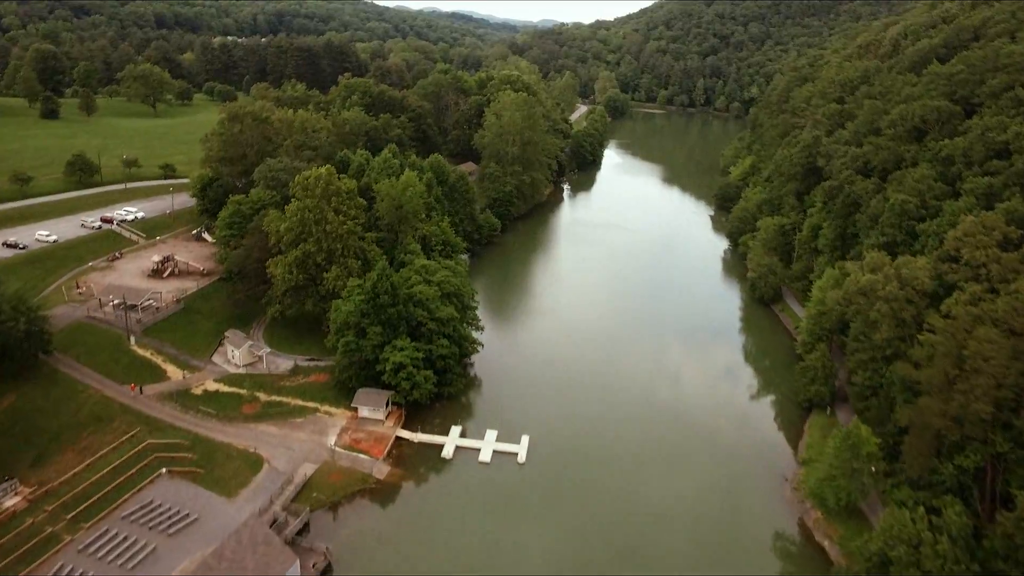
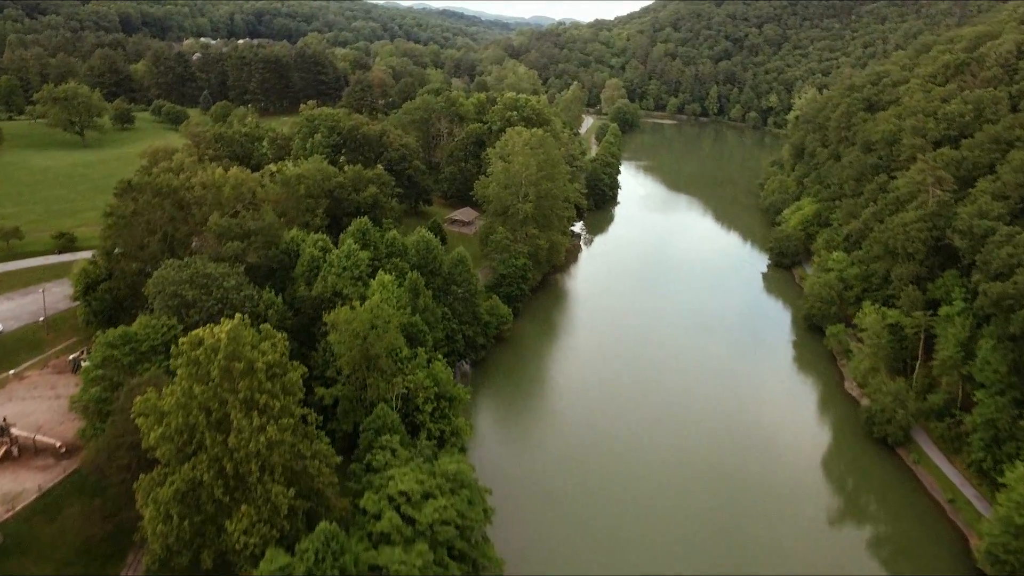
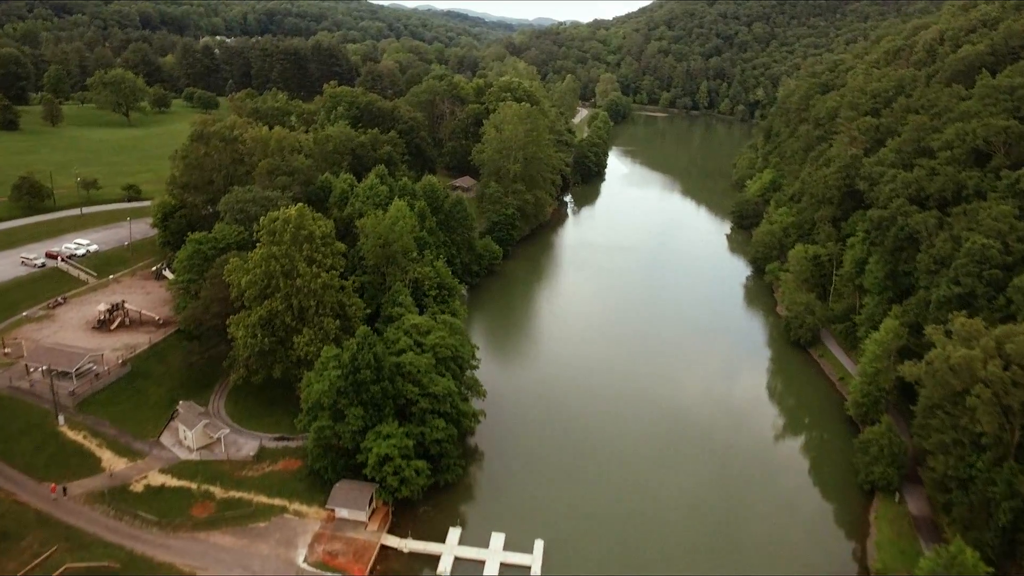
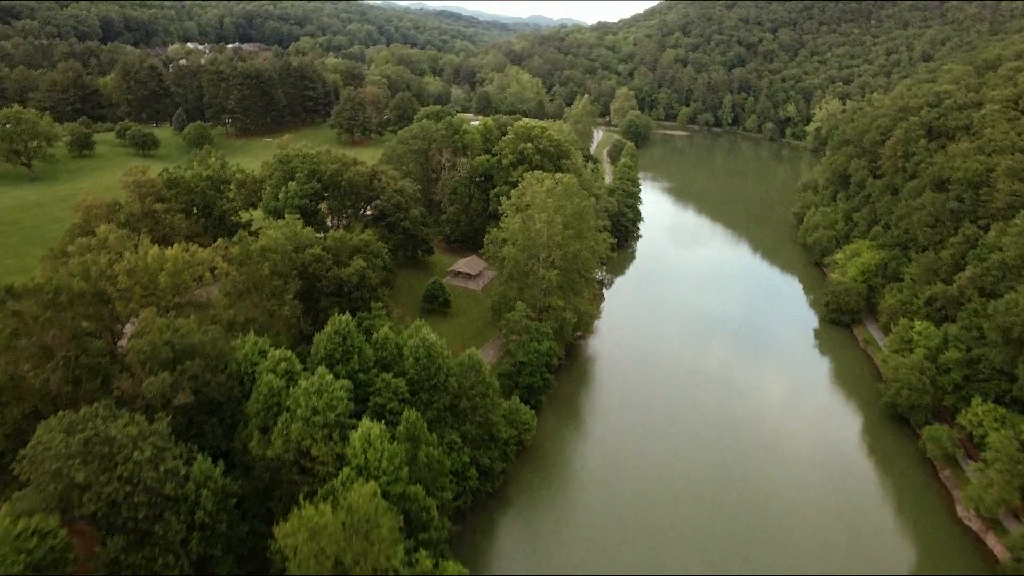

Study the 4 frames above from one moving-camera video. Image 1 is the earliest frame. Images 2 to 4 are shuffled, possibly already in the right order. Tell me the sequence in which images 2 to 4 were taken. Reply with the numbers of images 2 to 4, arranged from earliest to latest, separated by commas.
3, 2, 4
